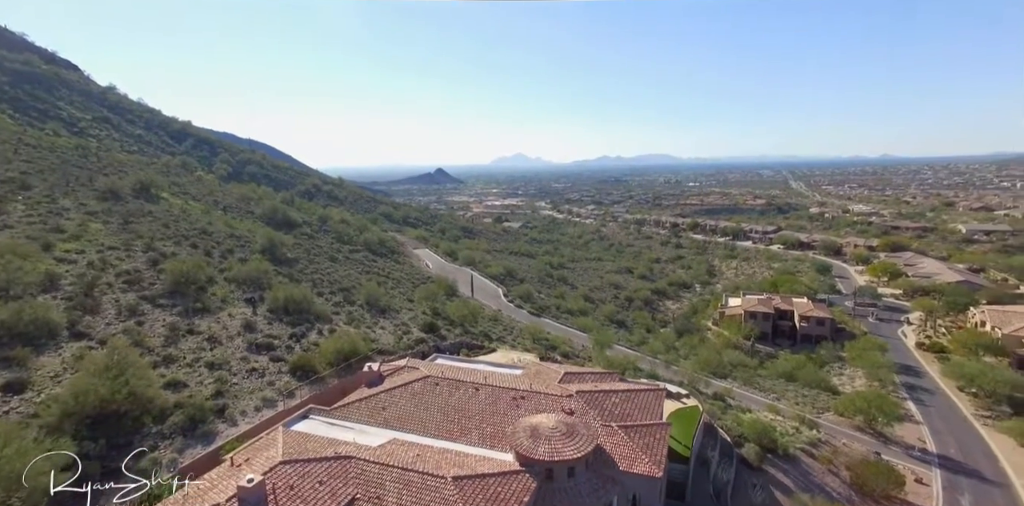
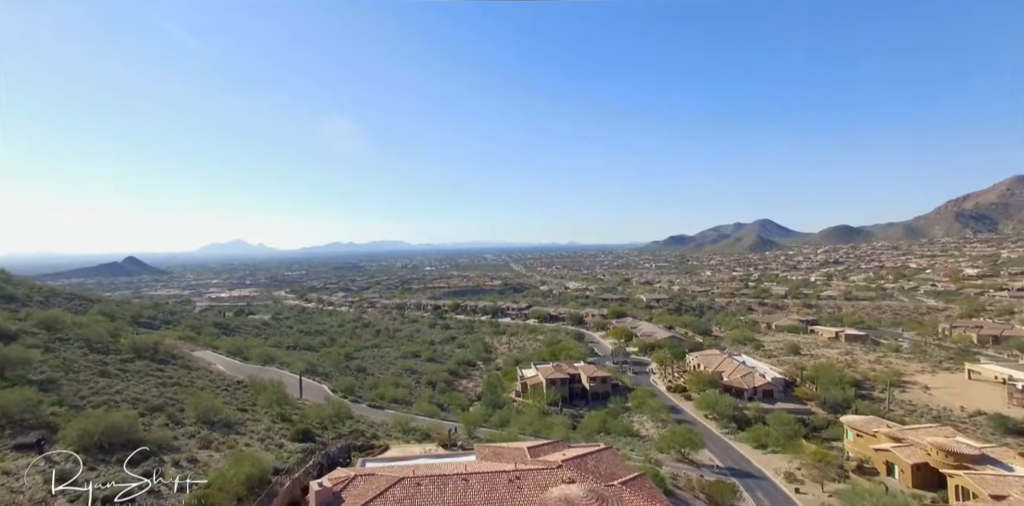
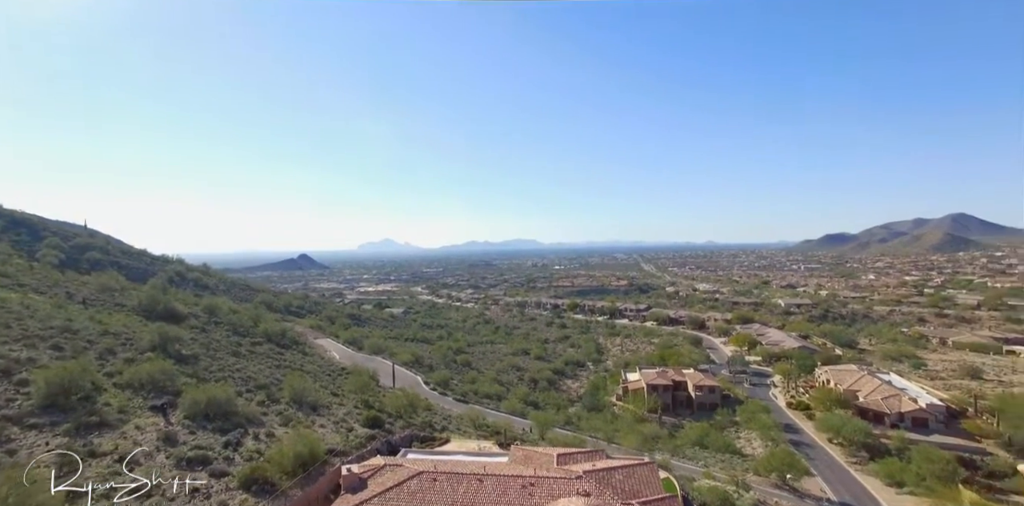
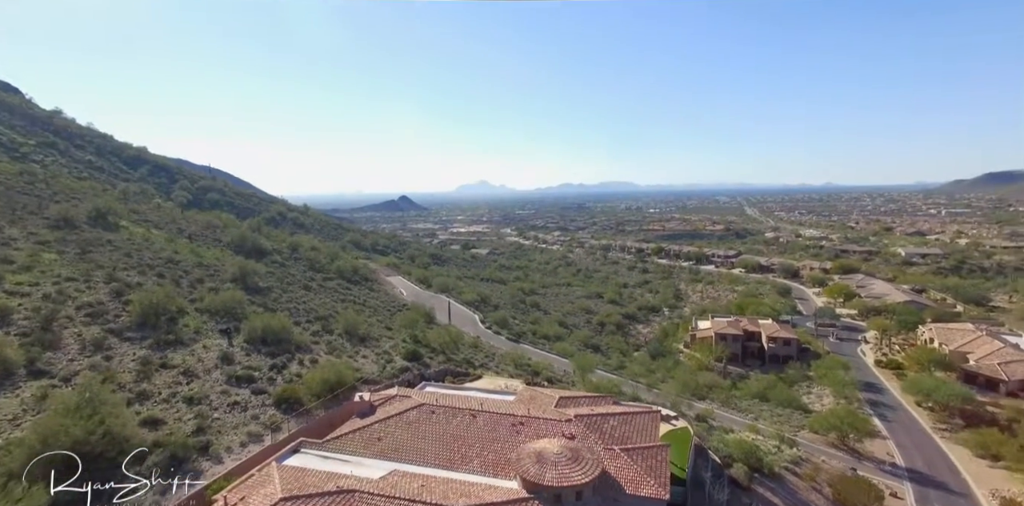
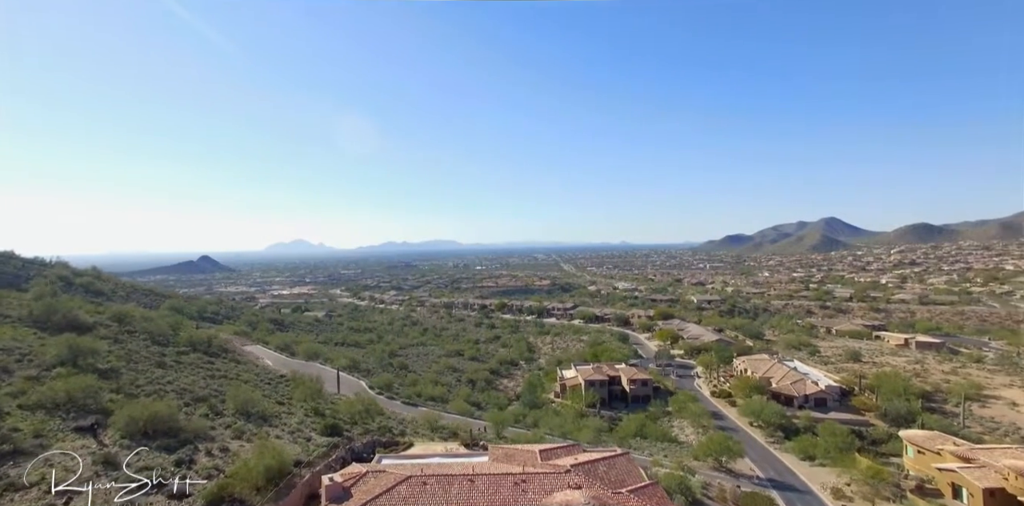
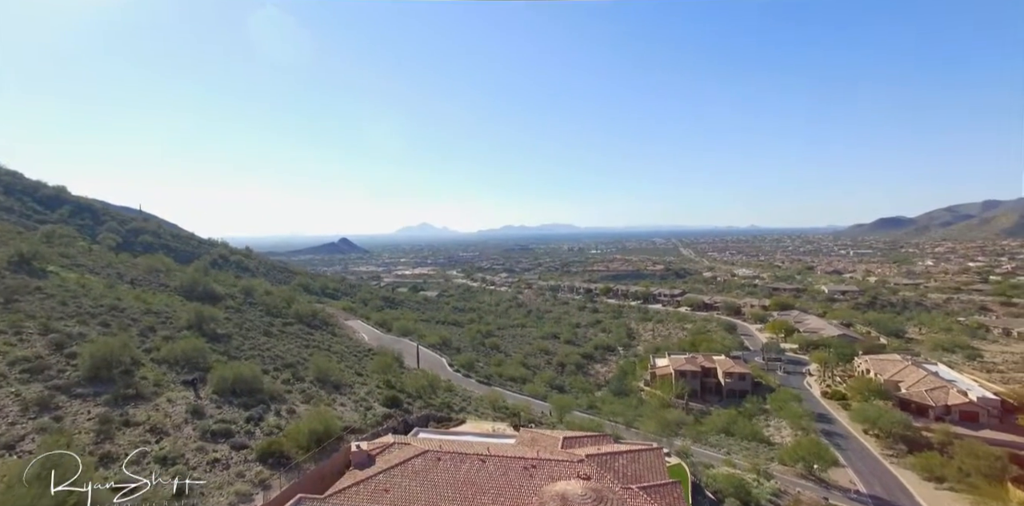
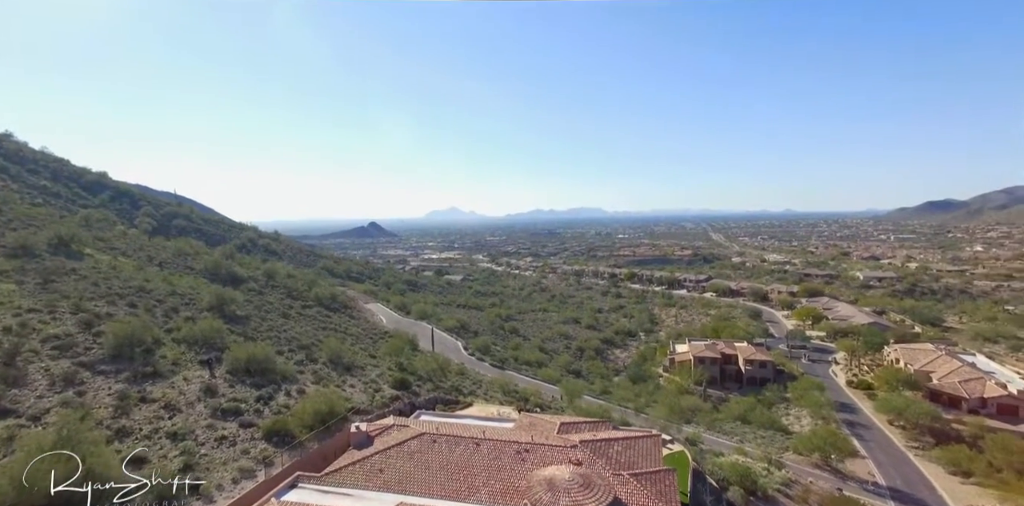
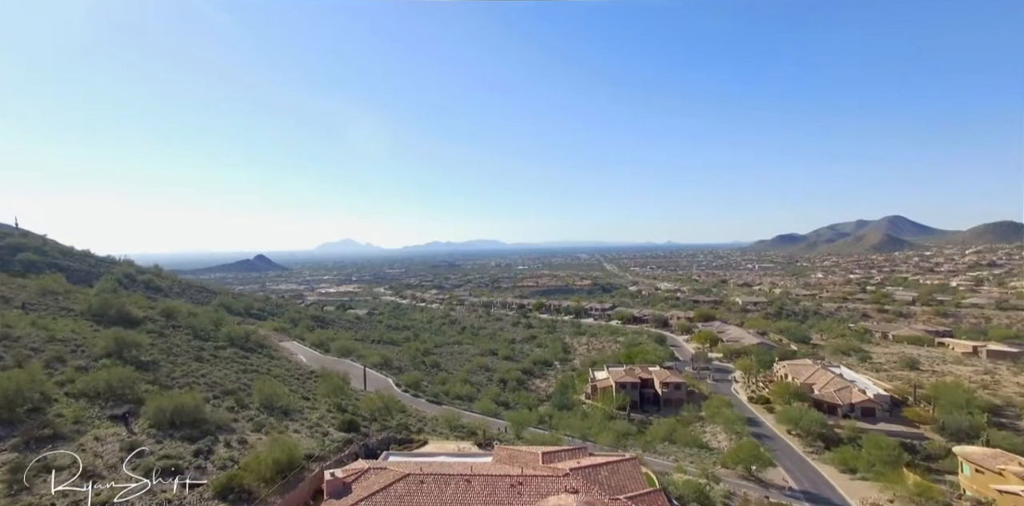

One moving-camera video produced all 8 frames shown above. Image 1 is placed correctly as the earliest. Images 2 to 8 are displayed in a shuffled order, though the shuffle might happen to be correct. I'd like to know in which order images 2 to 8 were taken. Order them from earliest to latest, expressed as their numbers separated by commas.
4, 7, 6, 3, 8, 5, 2
